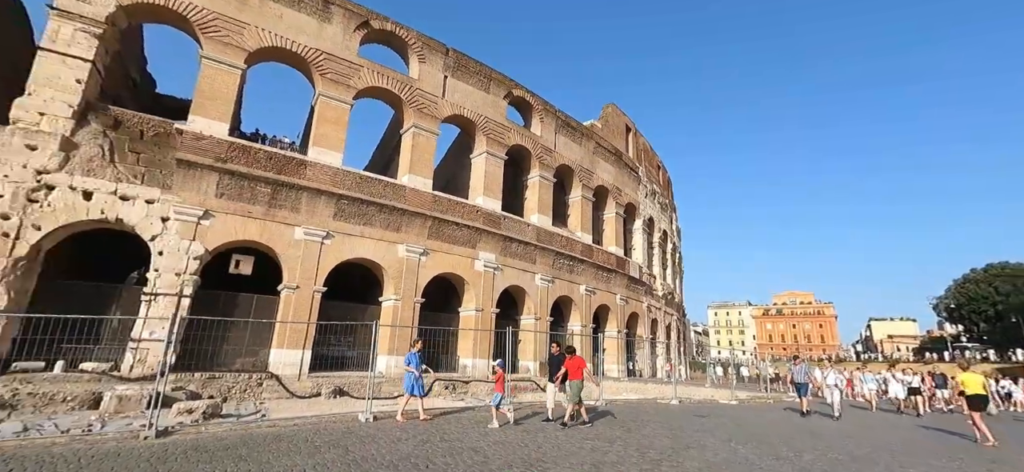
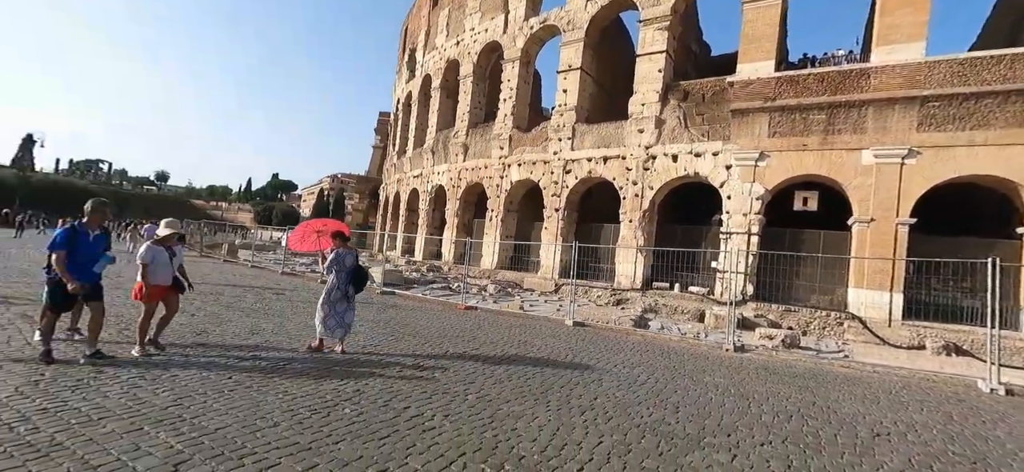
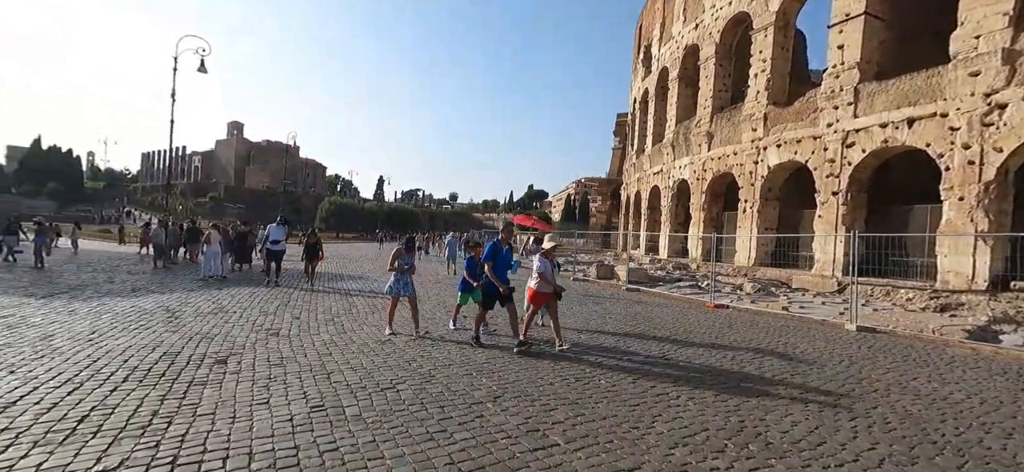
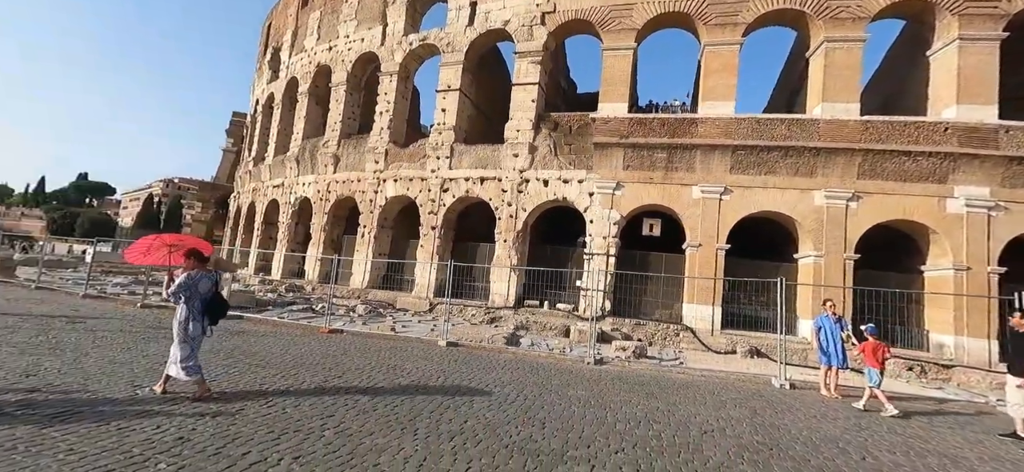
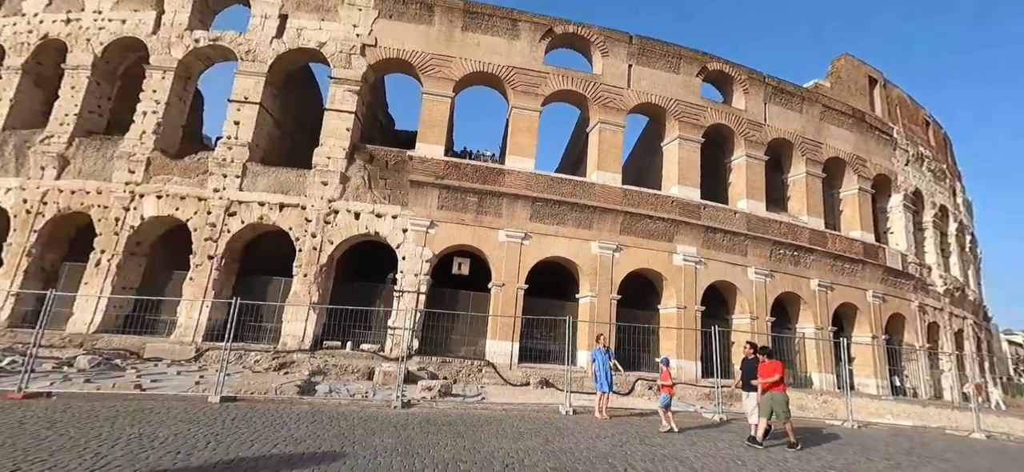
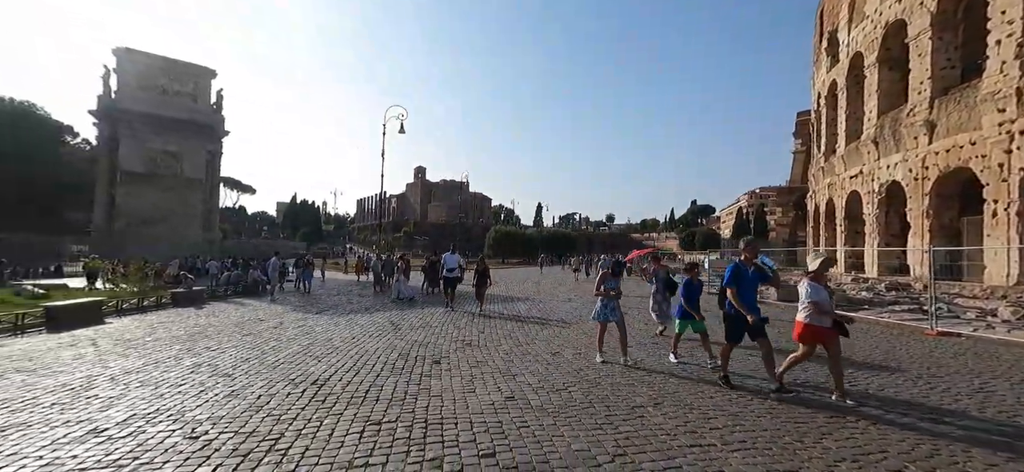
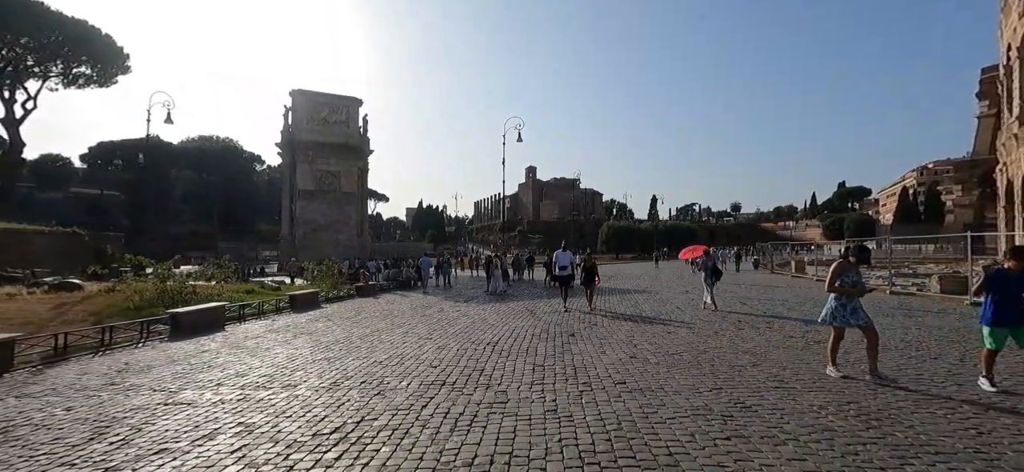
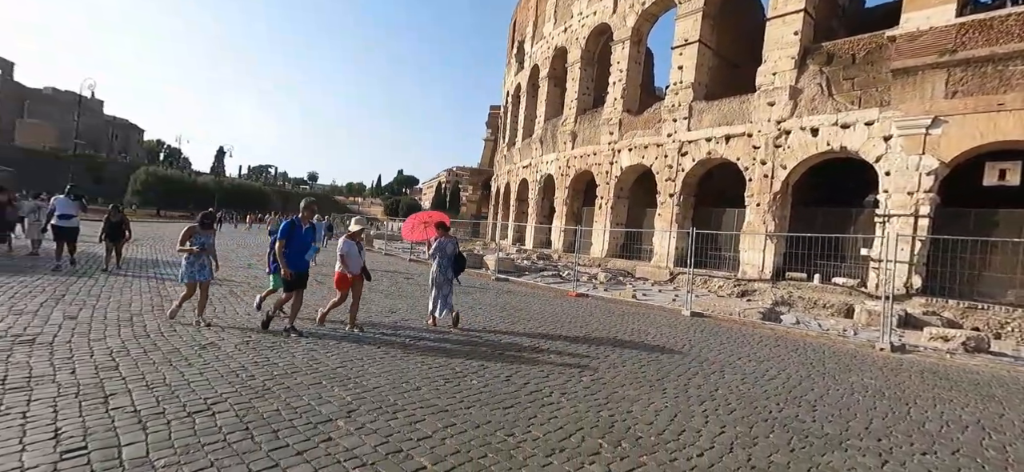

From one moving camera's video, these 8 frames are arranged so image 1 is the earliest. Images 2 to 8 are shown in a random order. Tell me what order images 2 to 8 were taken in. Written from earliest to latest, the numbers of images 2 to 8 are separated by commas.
5, 4, 2, 8, 3, 6, 7
